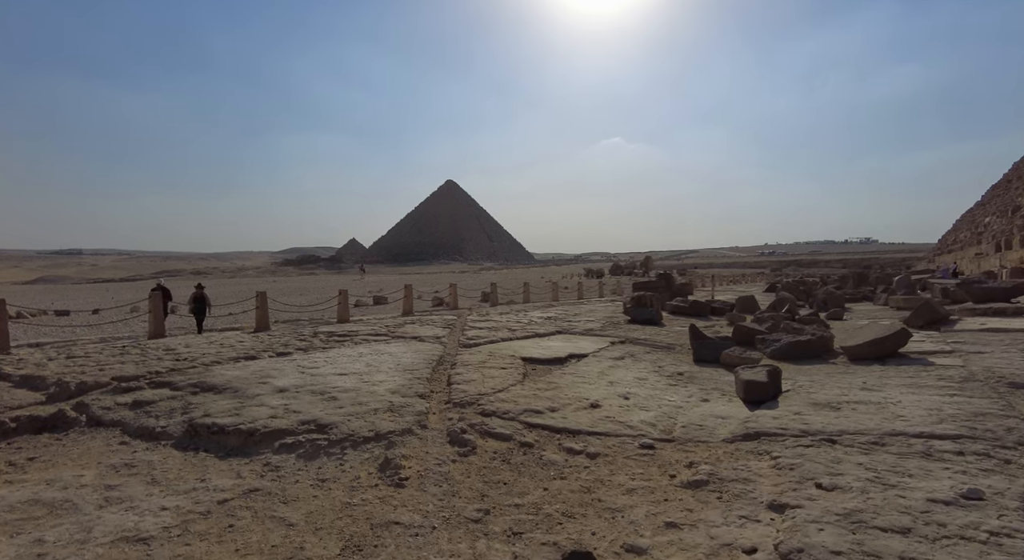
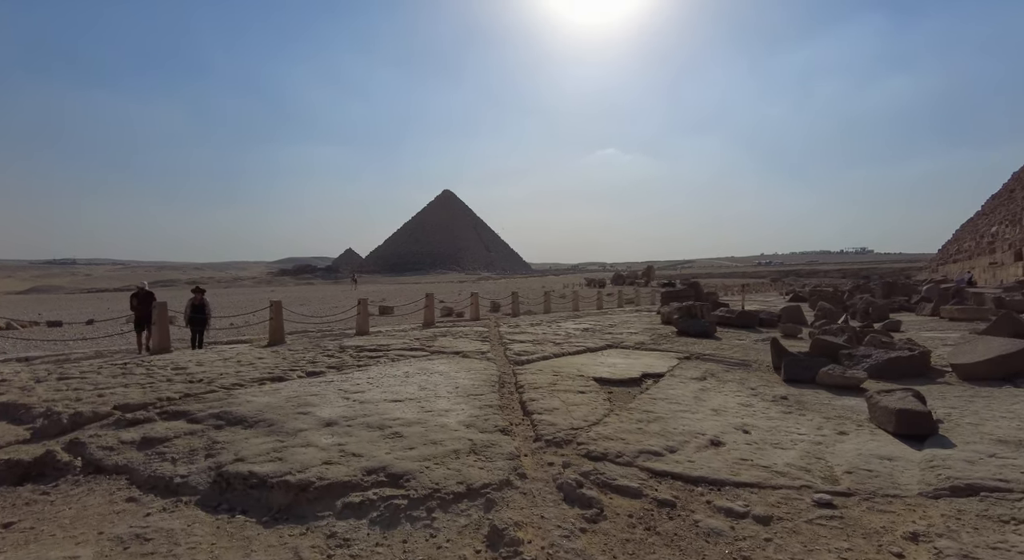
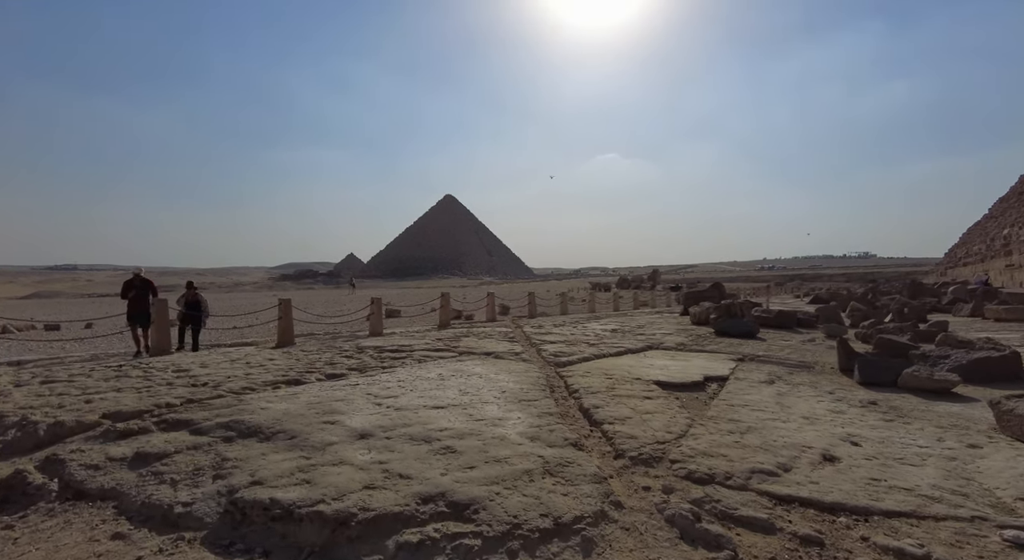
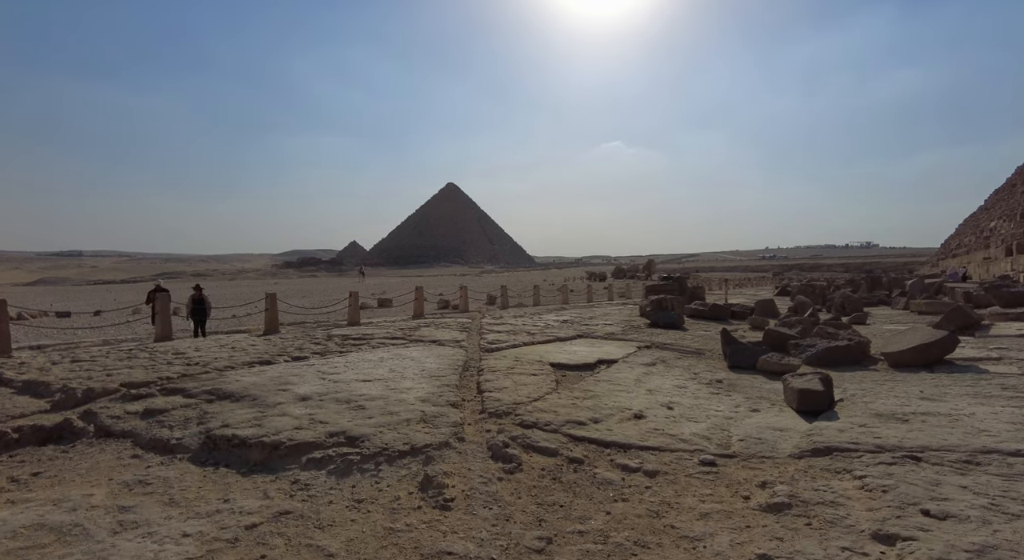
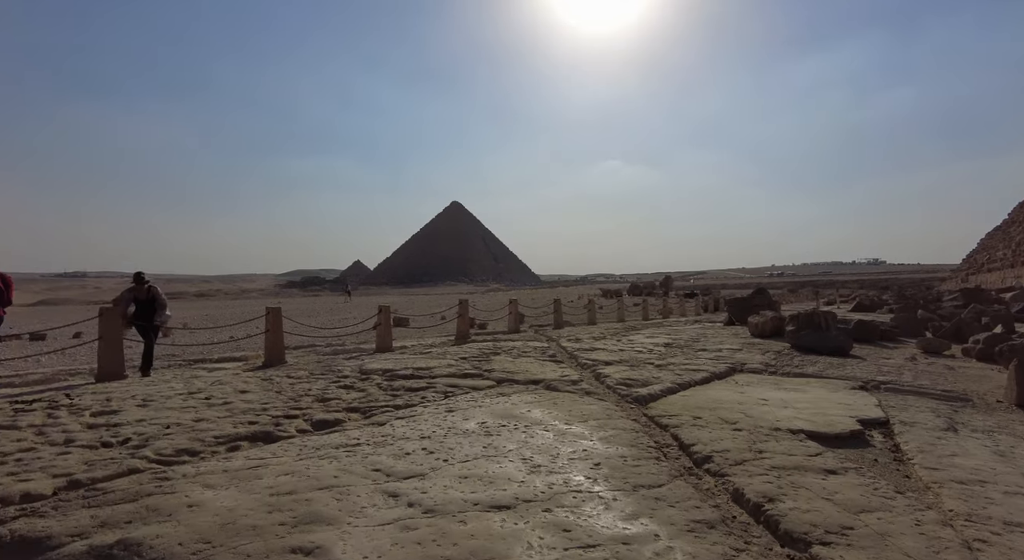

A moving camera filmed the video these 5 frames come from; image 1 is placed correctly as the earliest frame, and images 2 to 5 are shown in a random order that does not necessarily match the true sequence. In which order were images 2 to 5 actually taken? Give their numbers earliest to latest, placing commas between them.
4, 2, 3, 5
